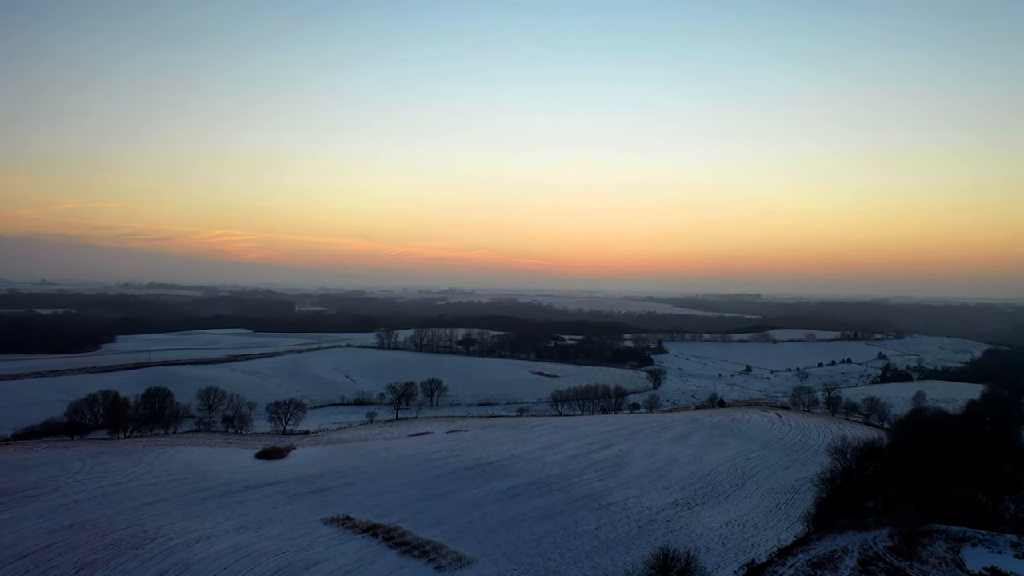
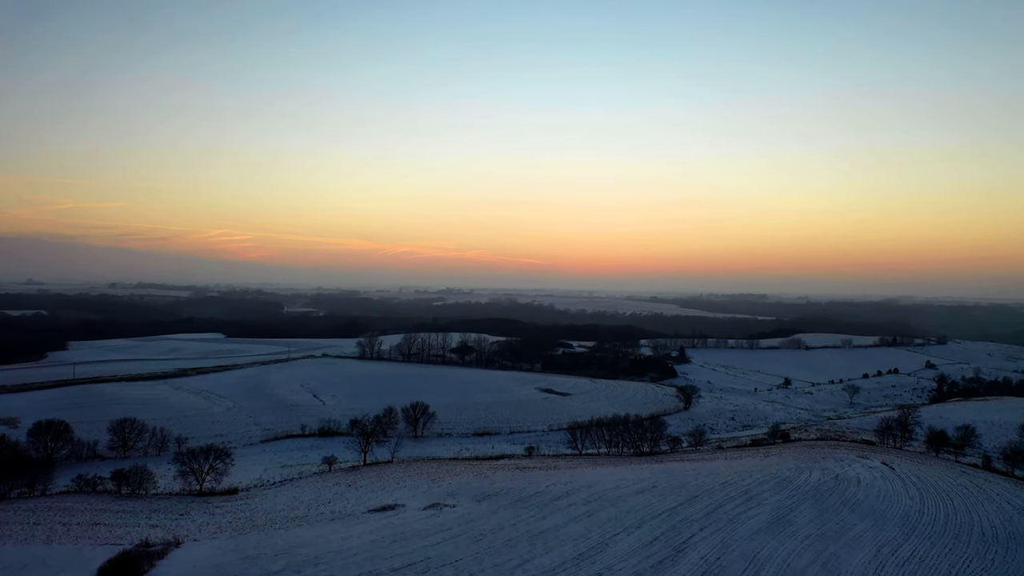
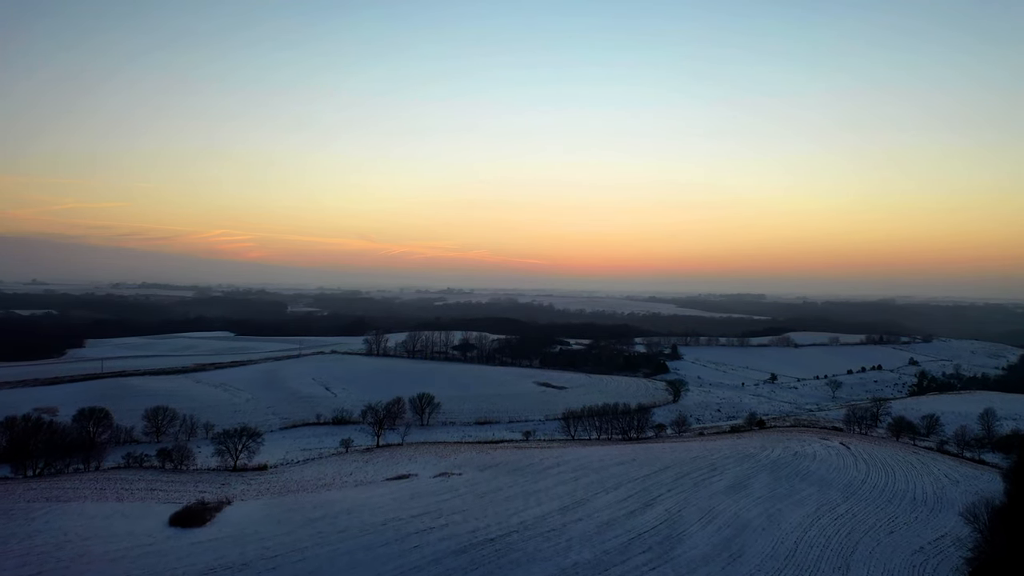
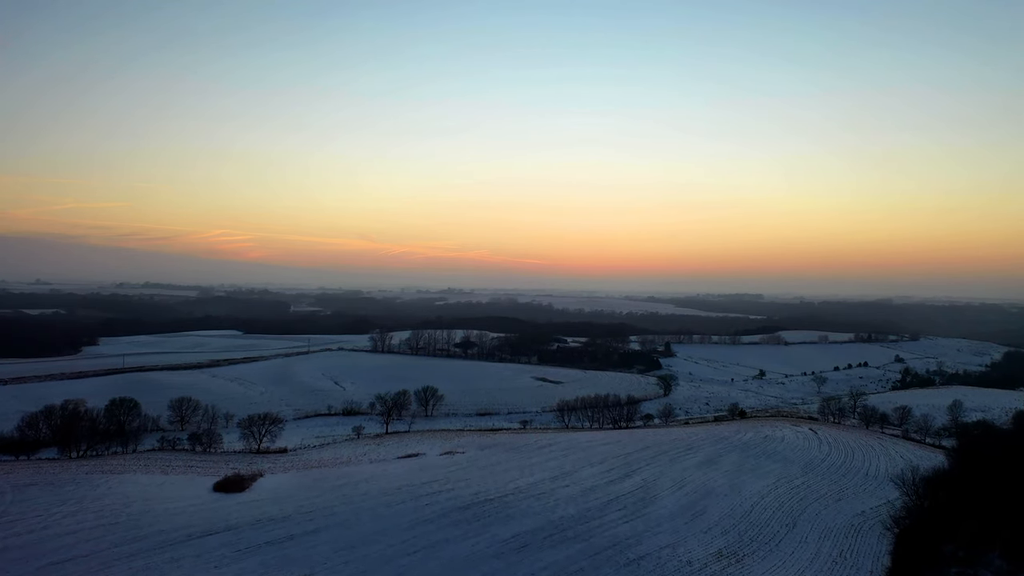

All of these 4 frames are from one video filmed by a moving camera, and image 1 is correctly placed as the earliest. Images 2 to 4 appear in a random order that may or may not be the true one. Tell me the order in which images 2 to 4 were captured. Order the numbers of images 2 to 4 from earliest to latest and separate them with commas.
4, 3, 2
